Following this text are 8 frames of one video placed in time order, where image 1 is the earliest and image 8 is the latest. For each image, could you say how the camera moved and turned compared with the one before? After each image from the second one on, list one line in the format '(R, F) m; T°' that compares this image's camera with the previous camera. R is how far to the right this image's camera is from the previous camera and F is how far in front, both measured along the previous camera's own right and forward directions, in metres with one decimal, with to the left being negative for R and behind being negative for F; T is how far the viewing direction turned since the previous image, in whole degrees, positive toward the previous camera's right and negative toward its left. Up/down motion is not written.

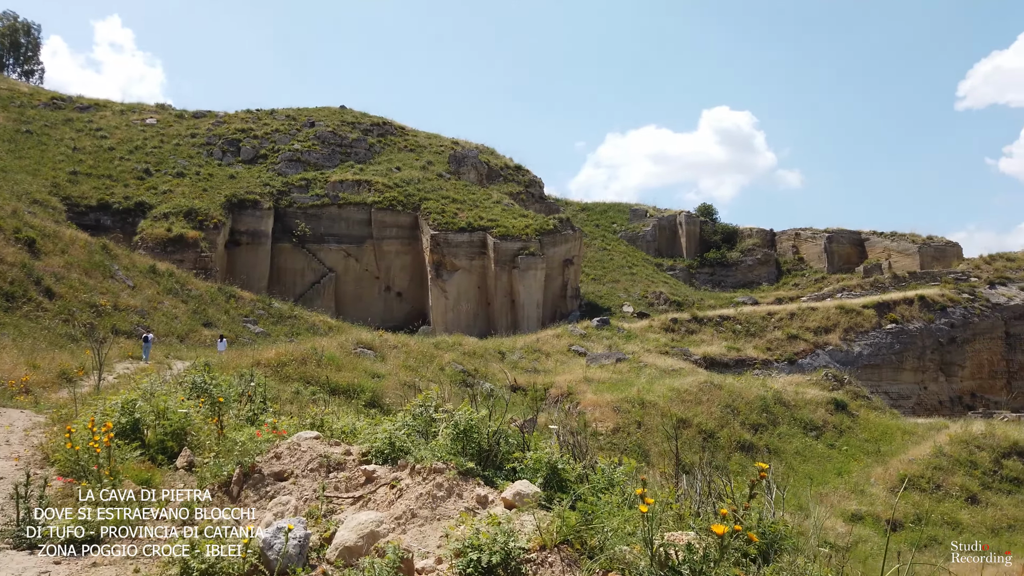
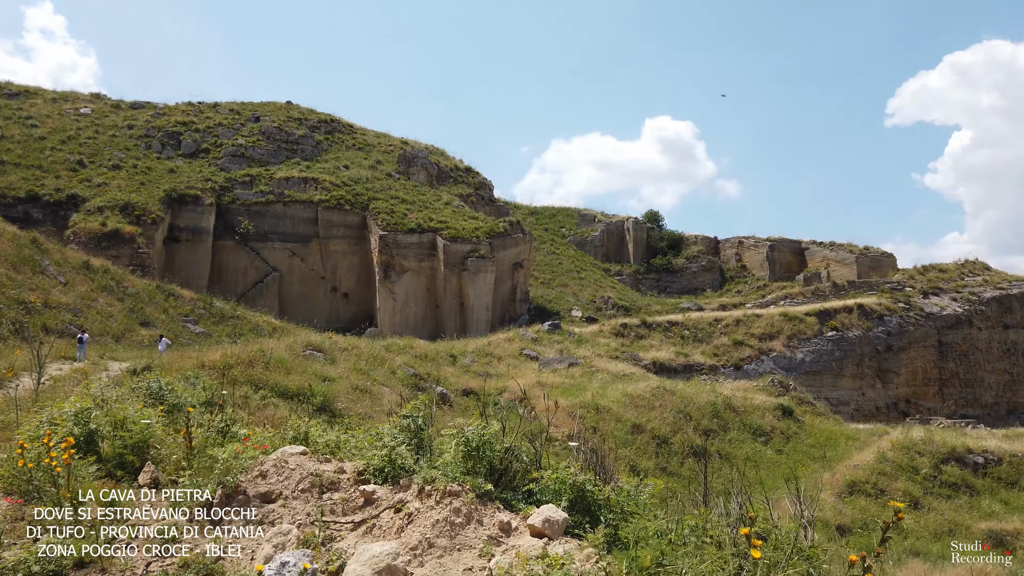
(-0.2, +0.2) m; +4°
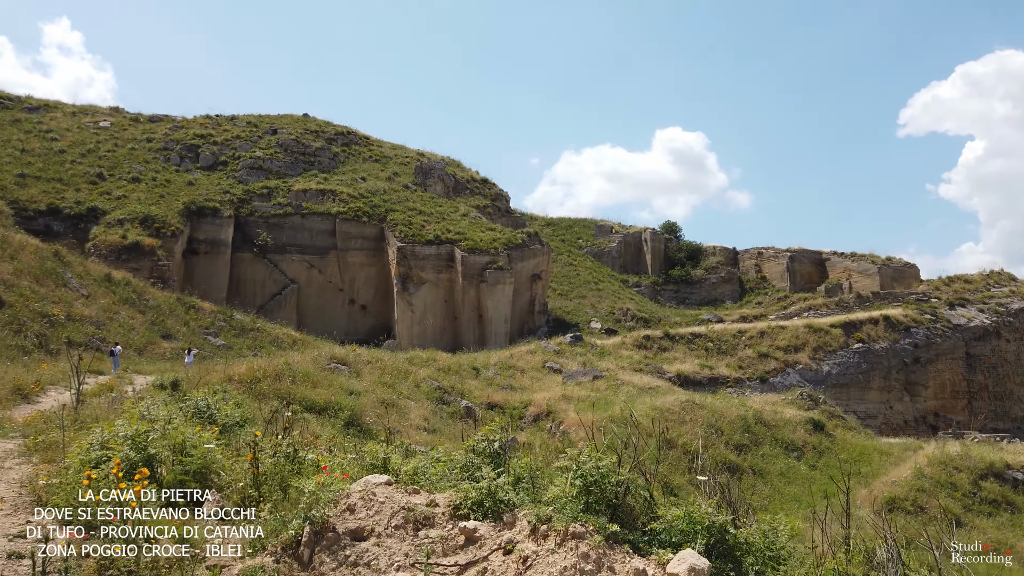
(-0.3, +0.2) m; -1°
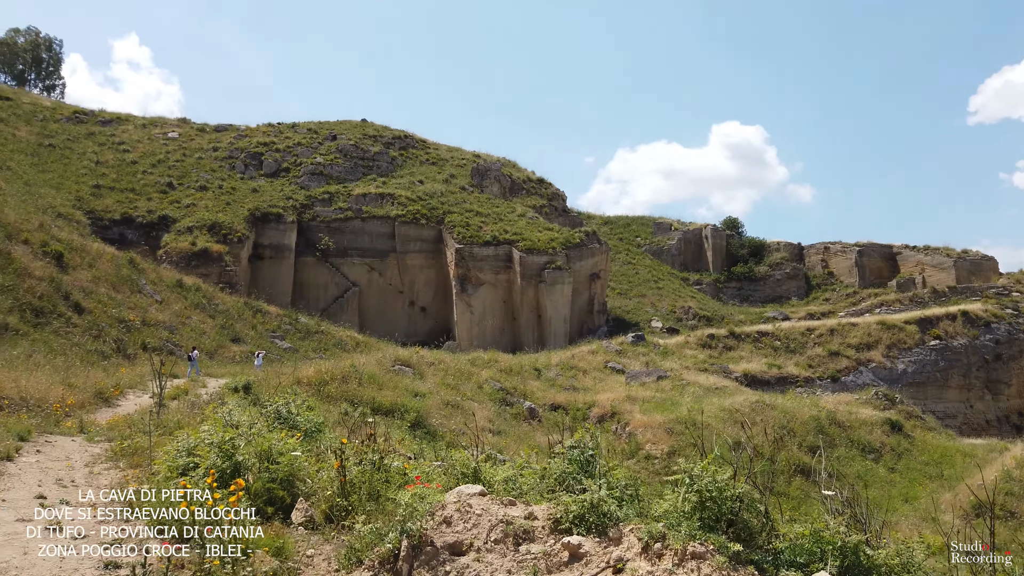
(-0.1, +0.1) m; -4°
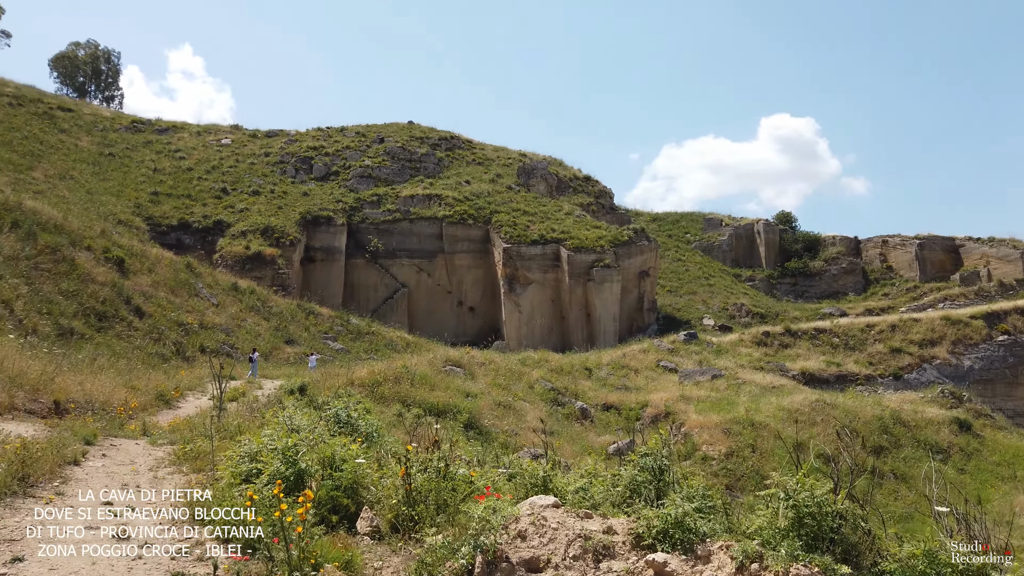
(-0.1, +0.1) m; -4°
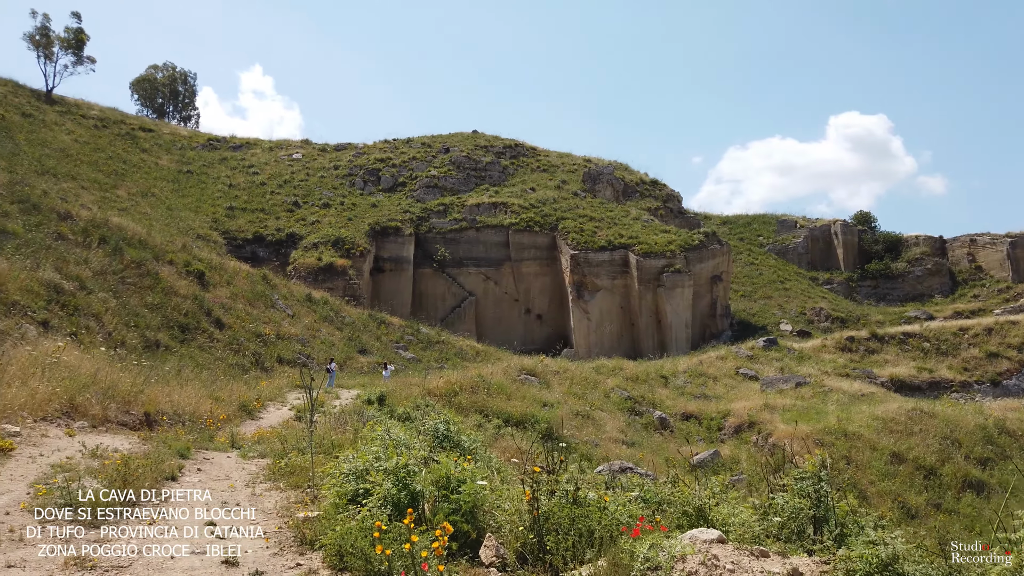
(-0.2, +0.2) m; -5°
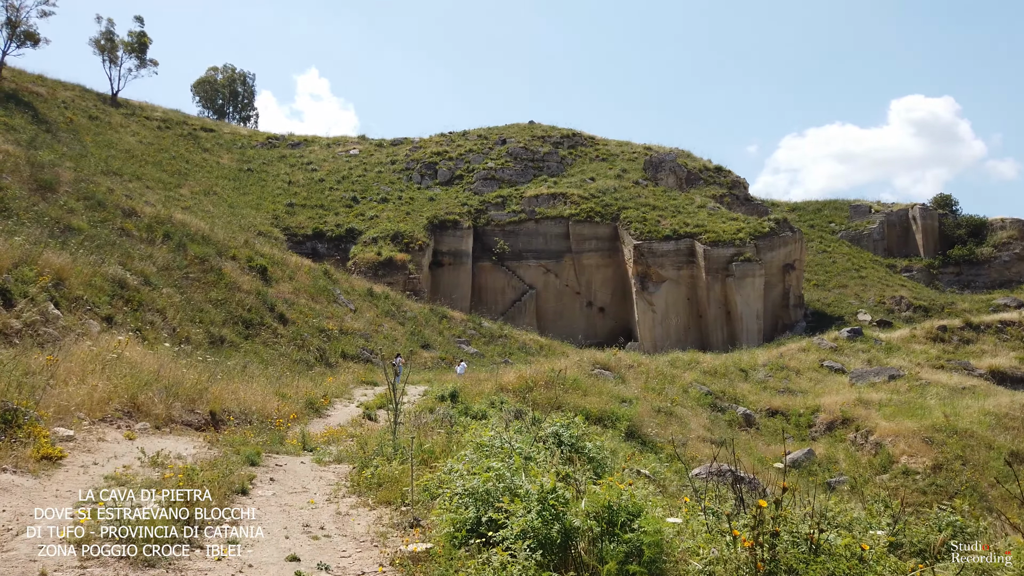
(-0.3, +0.6) m; -4°
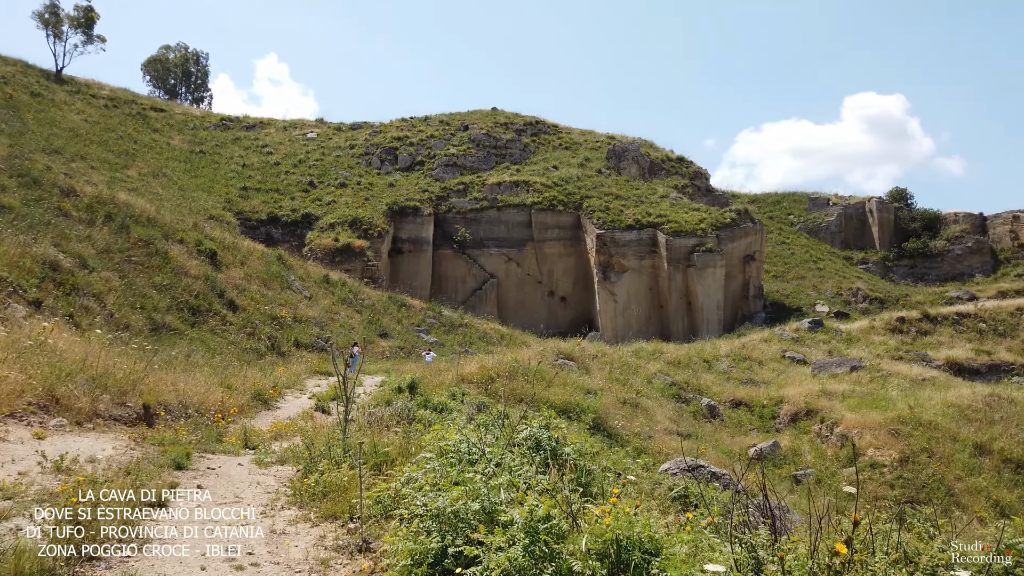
(0.0, +0.4) m; +3°
